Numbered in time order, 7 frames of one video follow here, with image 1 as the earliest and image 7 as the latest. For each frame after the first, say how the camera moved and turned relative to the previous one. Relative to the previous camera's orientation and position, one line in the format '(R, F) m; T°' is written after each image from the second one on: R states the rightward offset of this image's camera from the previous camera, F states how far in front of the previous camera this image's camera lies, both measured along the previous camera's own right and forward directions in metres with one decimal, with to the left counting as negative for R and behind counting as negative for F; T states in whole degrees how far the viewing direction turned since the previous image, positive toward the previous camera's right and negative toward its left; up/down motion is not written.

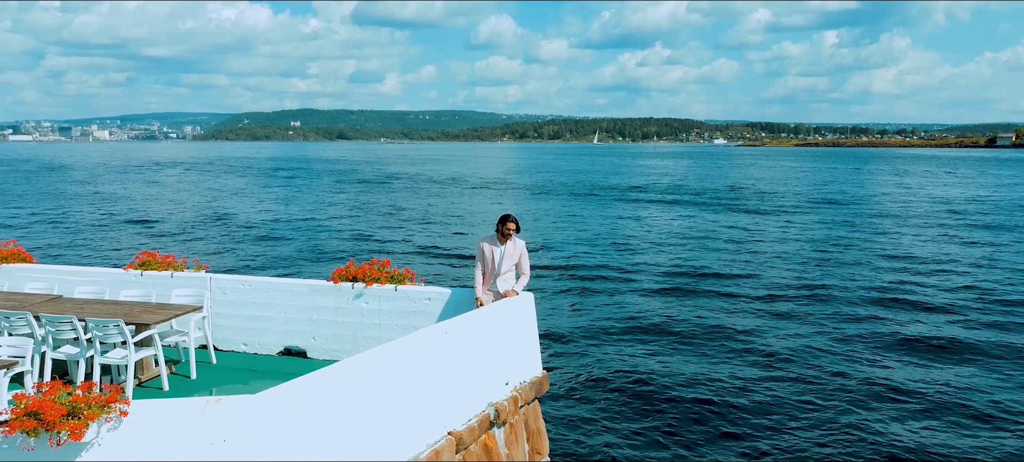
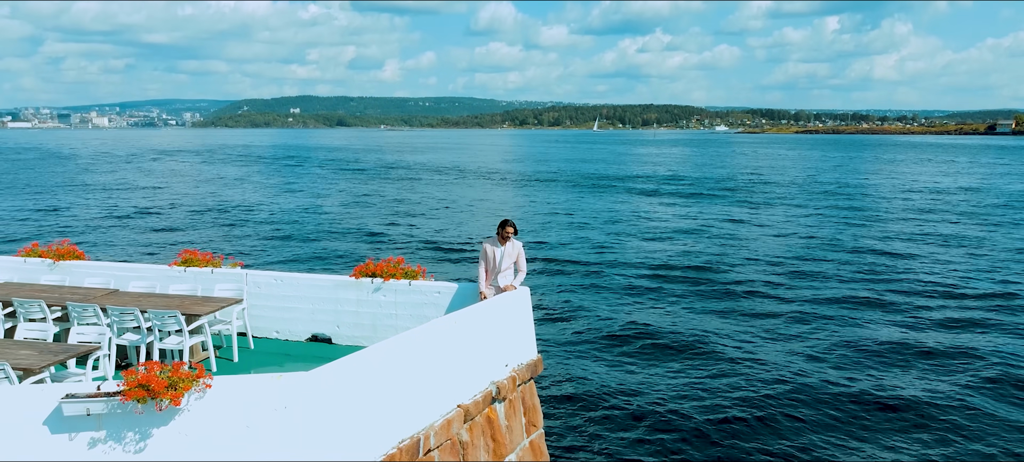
(0.0, -1.0) m; 0°
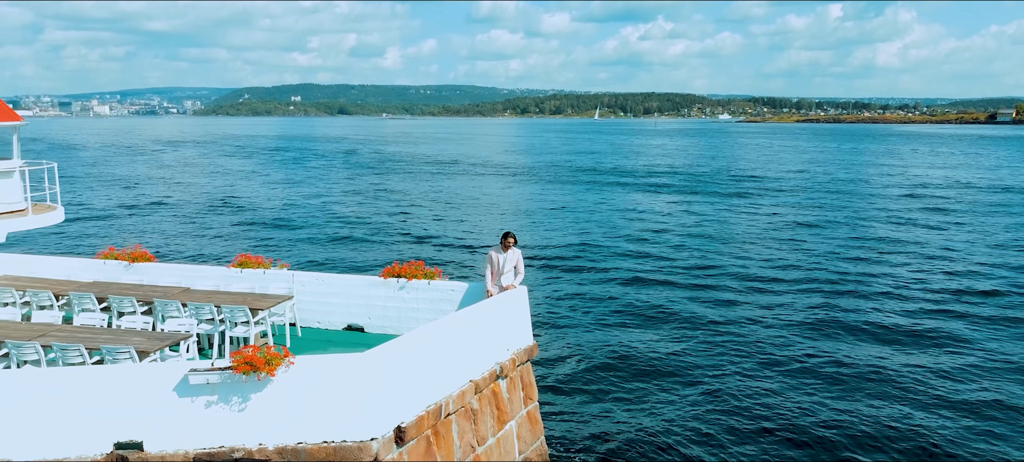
(0.0, -1.8) m; 0°
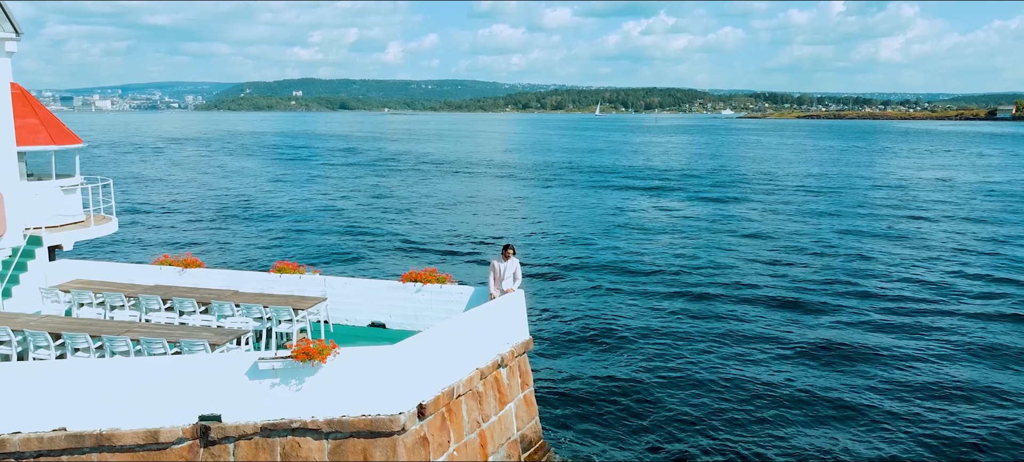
(0.0, -1.8) m; 0°
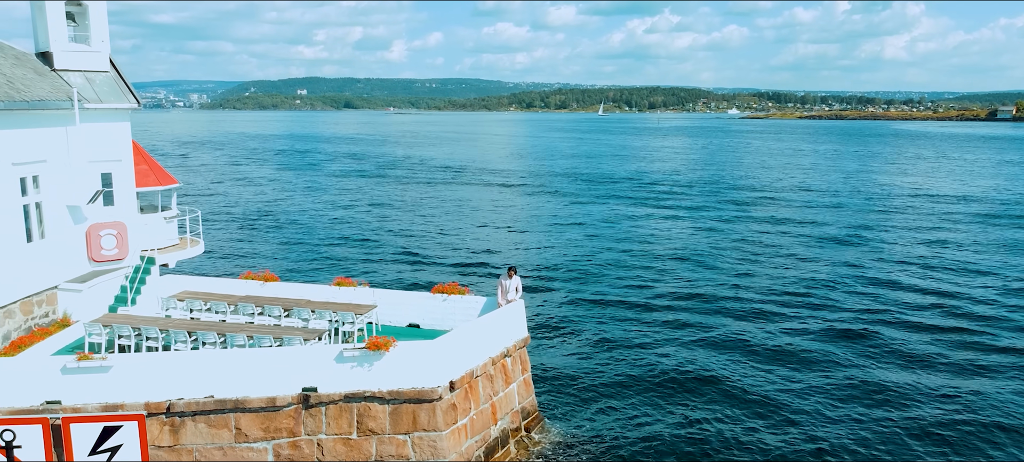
(0.0, -4.0) m; 0°
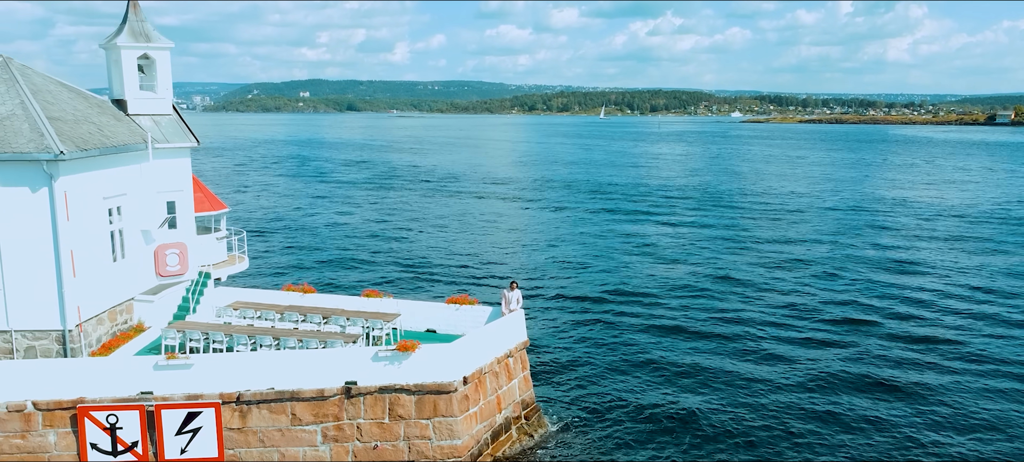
(0.0, -3.0) m; 0°
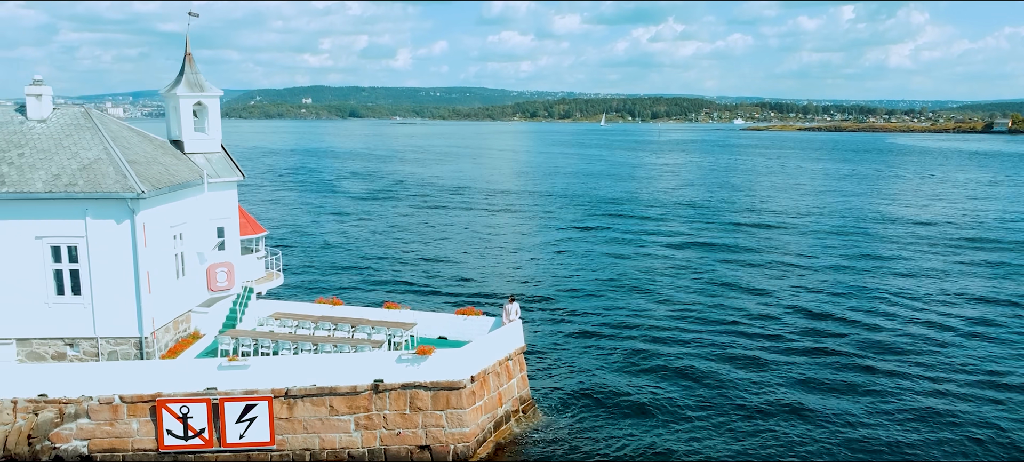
(+0.1, -3.4) m; 0°
